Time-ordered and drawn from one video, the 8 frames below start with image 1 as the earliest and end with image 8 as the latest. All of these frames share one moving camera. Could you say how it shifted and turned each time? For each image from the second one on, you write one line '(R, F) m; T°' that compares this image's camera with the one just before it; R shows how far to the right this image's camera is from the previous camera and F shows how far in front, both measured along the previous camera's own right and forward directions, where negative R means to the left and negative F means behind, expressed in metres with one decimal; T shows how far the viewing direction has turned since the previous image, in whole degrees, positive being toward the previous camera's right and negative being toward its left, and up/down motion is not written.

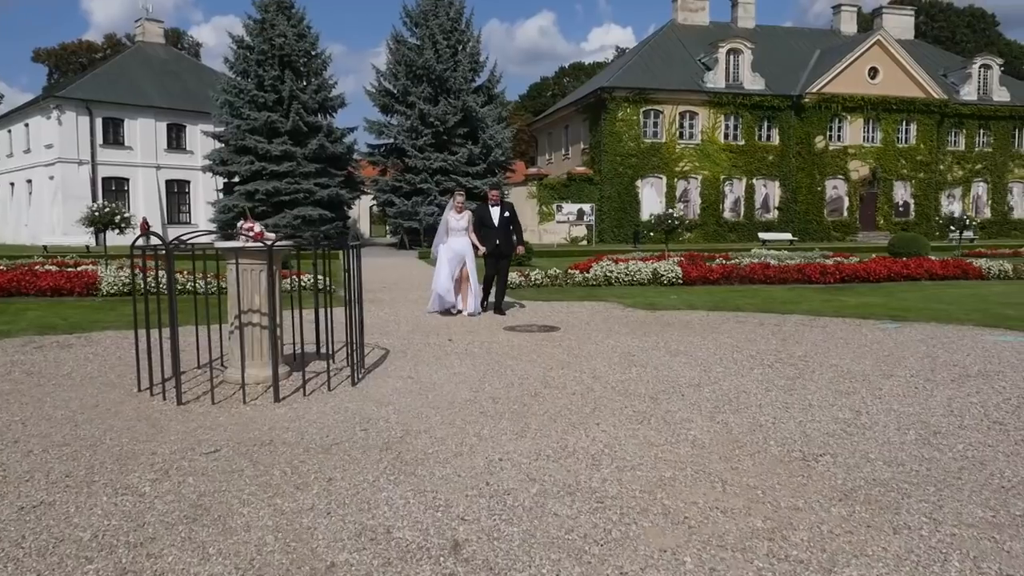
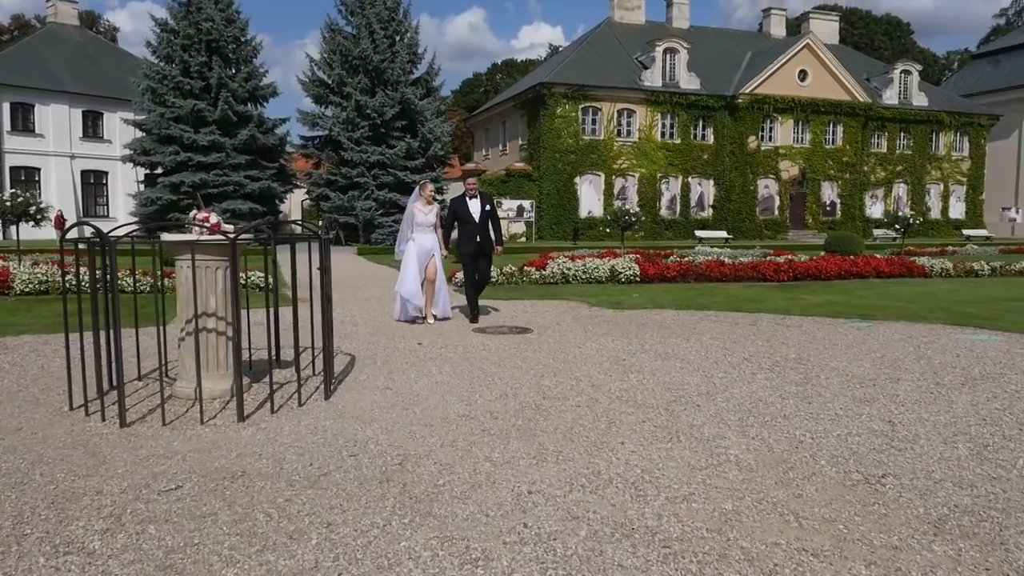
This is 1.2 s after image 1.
(-0.5, +0.7) m; +5°
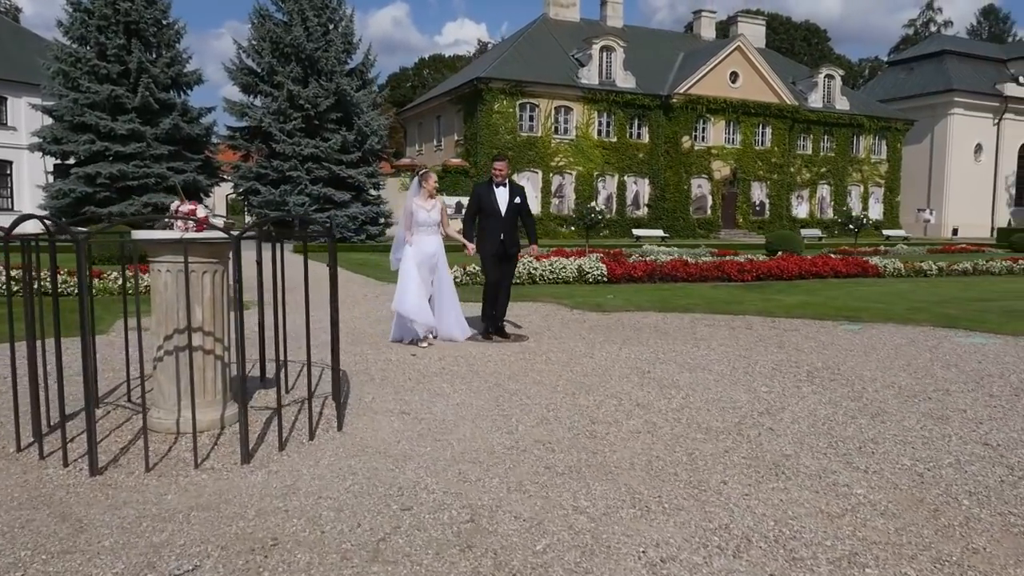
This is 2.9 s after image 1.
(-0.8, +0.8) m; +6°
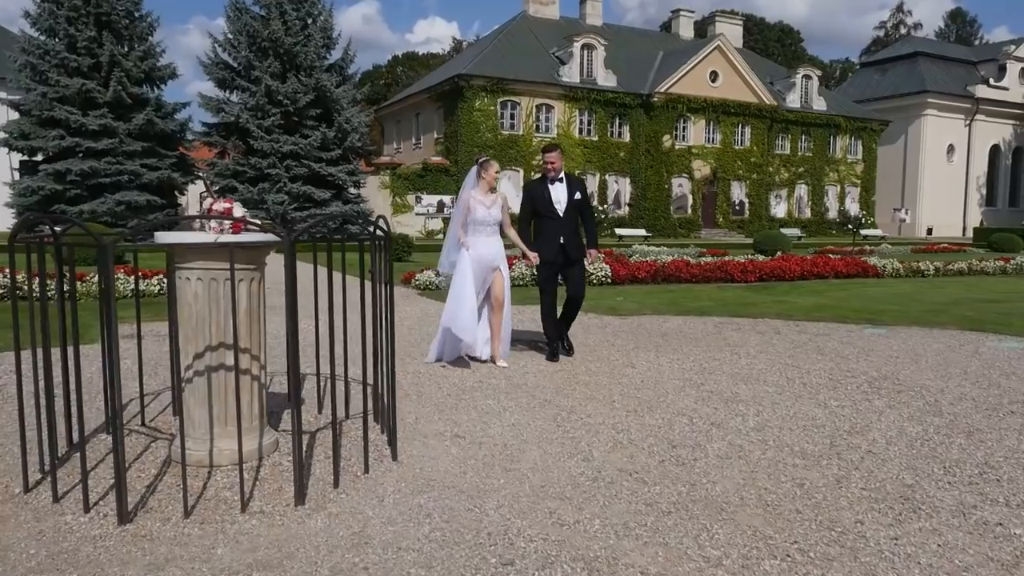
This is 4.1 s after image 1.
(-0.6, +0.5) m; +2°
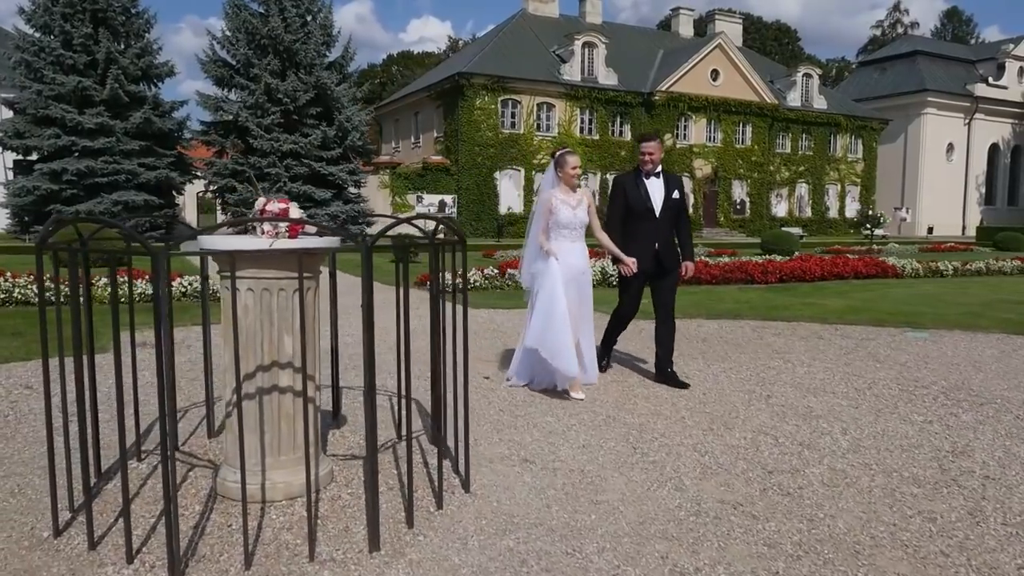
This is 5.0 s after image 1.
(-0.4, +0.4) m; 0°
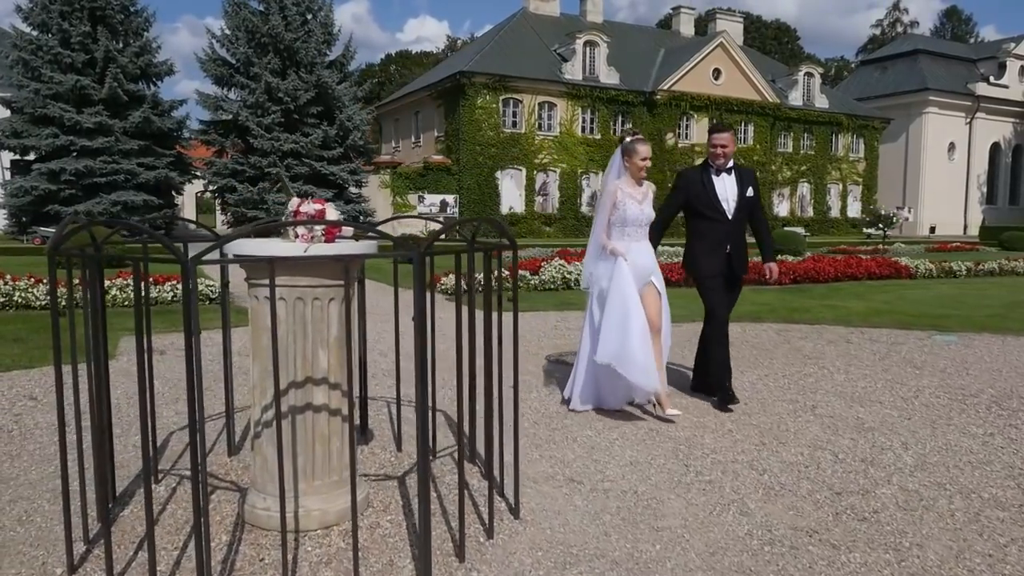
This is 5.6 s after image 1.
(-0.2, +0.3) m; 0°
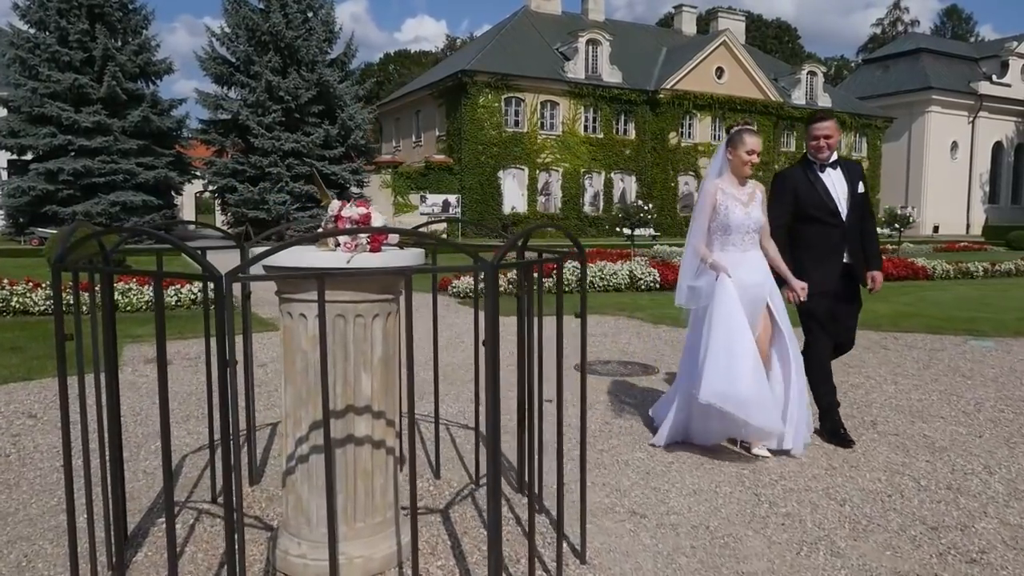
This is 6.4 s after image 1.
(-0.3, +0.4) m; 0°
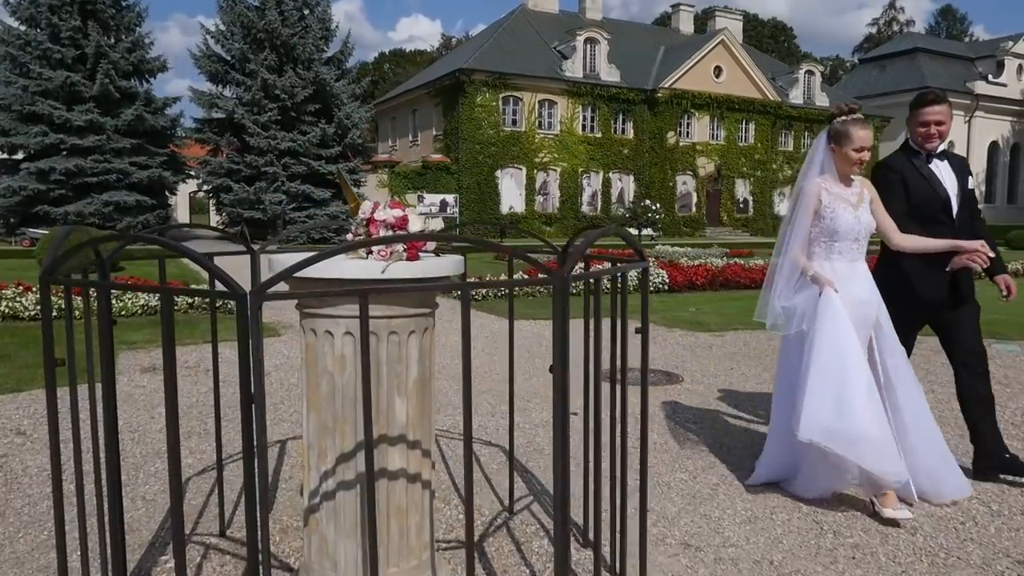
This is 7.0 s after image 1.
(-0.2, +0.3) m; 0°
